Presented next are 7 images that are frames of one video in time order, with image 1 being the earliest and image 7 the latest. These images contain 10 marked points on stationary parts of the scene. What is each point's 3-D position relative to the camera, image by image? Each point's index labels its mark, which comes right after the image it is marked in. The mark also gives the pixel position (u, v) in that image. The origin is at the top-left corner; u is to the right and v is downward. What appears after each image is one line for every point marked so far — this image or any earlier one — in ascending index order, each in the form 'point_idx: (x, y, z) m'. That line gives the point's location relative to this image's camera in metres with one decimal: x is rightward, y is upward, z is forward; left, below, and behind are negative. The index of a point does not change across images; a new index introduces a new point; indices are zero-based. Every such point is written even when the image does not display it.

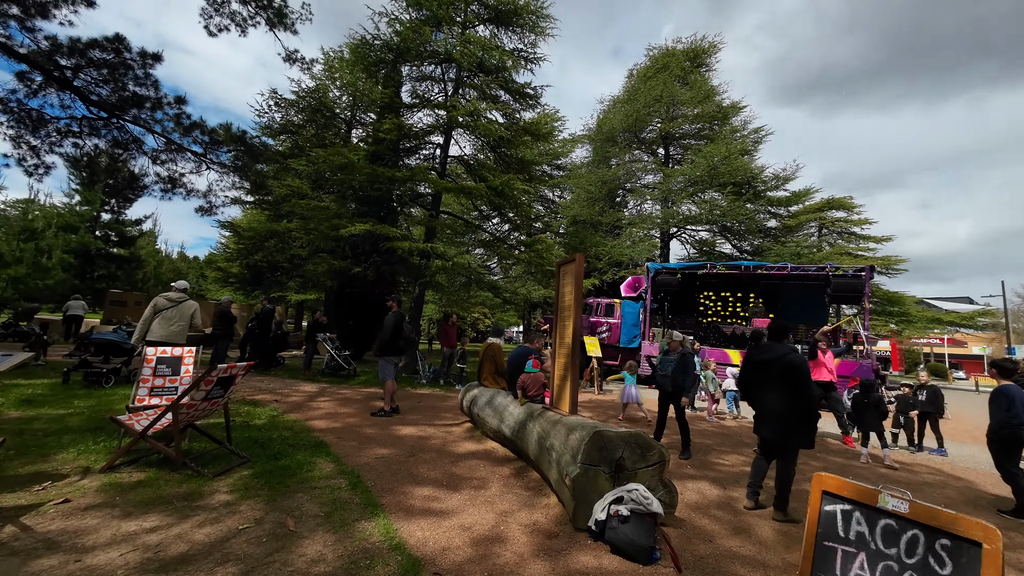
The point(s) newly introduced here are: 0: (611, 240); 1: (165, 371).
0: (+4.5, +2.2, +17.6) m
1: (-4.2, -1.0, +4.8) m
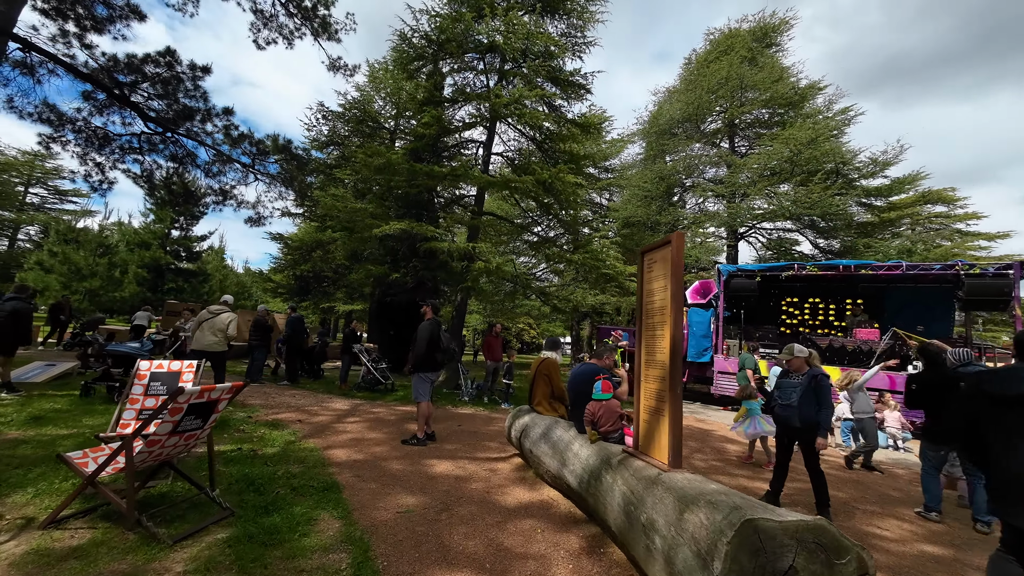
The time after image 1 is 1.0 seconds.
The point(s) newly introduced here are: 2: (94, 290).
0: (+6.4, +1.9, +15.9) m
1: (-3.6, -1.0, +4.1) m
2: (-20.8, -0.1, +19.6) m
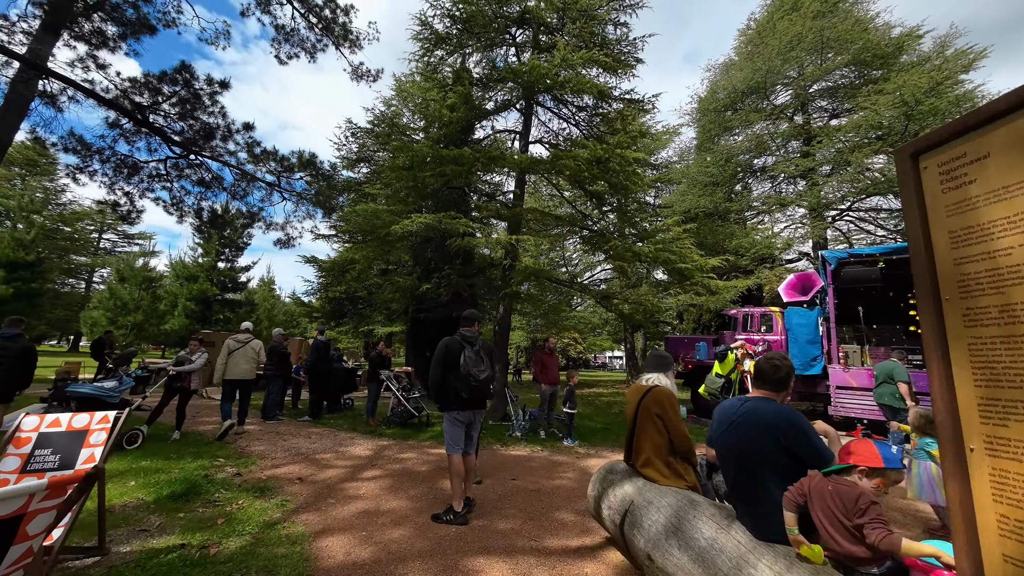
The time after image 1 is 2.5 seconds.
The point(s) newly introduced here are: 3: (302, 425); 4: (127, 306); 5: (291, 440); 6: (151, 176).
0: (+8.0, +1.9, +13.5) m
1: (-3.0, -1.1, +2.6) m
2: (-18.6, -1.8, +19.8) m
3: (-4.2, -2.7, +7.8) m
4: (-19.4, -0.9, +20.0) m
5: (-3.6, -2.5, +6.5) m
6: (-11.7, +3.6, +12.7) m
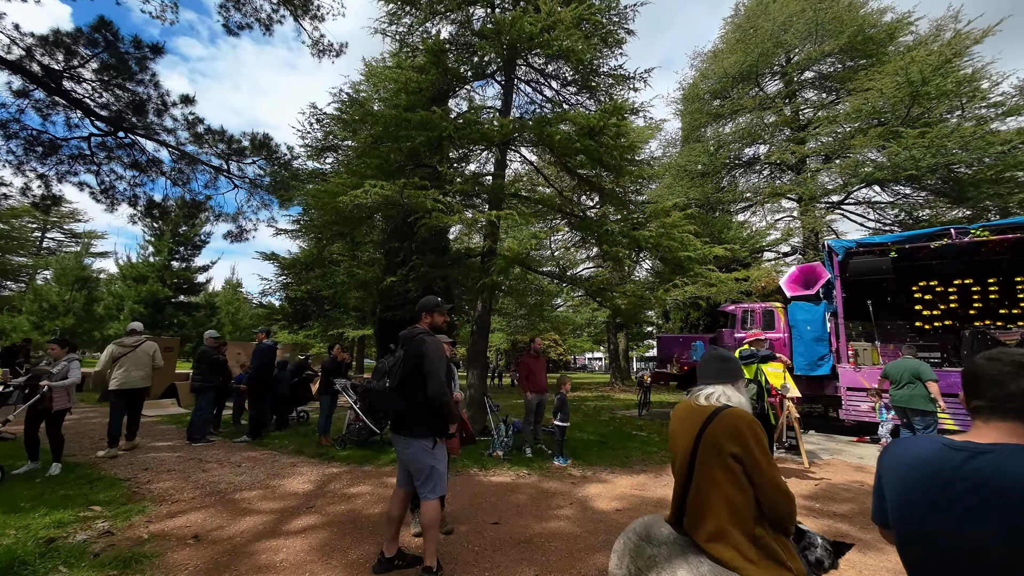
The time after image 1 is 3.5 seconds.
0: (+7.3, +2.1, +12.8) m
1: (-3.1, -1.0, +1.3) m
2: (-19.5, -1.8, +17.6) m
3: (-4.5, -2.6, +6.4) m
4: (-20.4, -1.0, +17.8) m
5: (-3.9, -2.4, +5.1) m
6: (-12.3, +3.6, +11.0) m
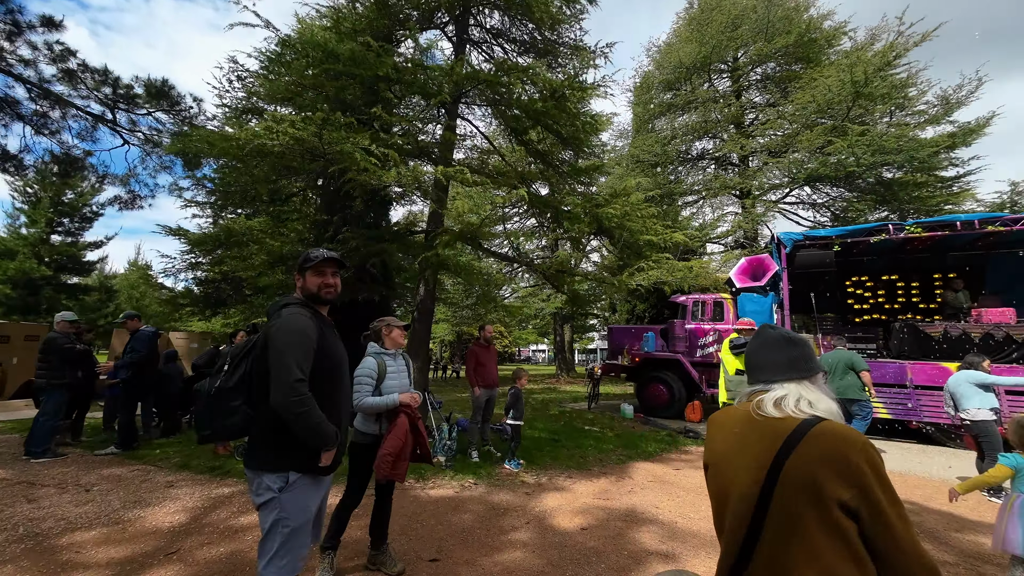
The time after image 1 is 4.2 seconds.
0: (+5.7, +2.3, +12.8) m
1: (-3.1, -0.7, 0.0) m
2: (-21.6, -0.8, +14.0) m
3: (-5.2, -2.2, +5.0) m
4: (-22.5, 0.0, +14.0) m
5: (-4.4, -2.0, +3.8) m
6: (-13.4, +4.3, +8.3) m
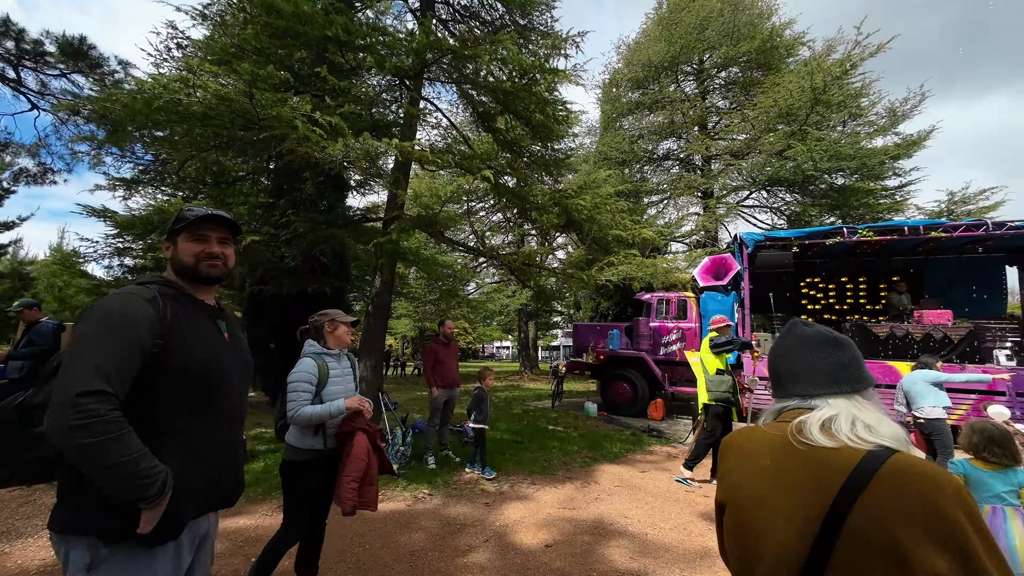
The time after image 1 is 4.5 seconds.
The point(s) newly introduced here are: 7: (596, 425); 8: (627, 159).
0: (+4.6, +2.4, +12.8) m
1: (-3.1, -0.6, -0.6) m
2: (-22.8, -0.3, +11.7) m
3: (-5.7, -2.0, +4.1) m
4: (-23.6, +0.6, +11.6) m
5: (-4.8, -1.8, +3.0) m
6: (-14.0, +4.7, +6.7) m
7: (+1.7, -2.8, +8.3) m
8: (+4.1, +4.5, +14.1) m
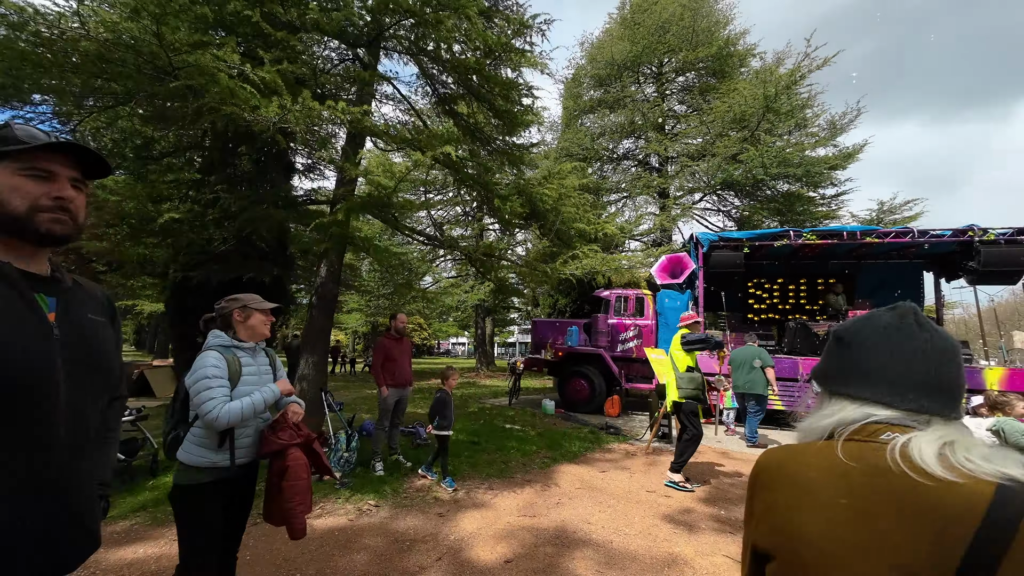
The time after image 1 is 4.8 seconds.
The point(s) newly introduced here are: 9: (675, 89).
0: (+3.3, +2.5, +12.9) m
1: (-3.0, -0.5, -1.2) m
2: (-23.9, +0.4, +8.8) m
3: (-6.1, -1.8, +3.2) m
4: (-24.6, +1.2, +8.7) m
5: (-5.0, -1.7, +2.2) m
6: (-14.5, +5.1, +4.8) m
7: (+0.9, -2.8, +8.1) m
8: (+2.7, +4.6, +14.1) m
9: (+5.9, +7.1, +14.2) m
